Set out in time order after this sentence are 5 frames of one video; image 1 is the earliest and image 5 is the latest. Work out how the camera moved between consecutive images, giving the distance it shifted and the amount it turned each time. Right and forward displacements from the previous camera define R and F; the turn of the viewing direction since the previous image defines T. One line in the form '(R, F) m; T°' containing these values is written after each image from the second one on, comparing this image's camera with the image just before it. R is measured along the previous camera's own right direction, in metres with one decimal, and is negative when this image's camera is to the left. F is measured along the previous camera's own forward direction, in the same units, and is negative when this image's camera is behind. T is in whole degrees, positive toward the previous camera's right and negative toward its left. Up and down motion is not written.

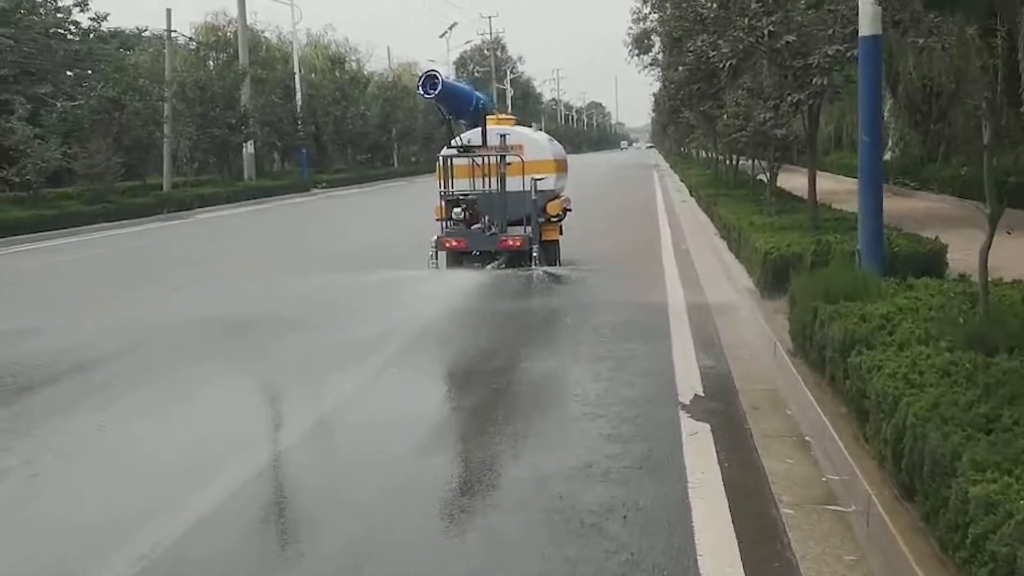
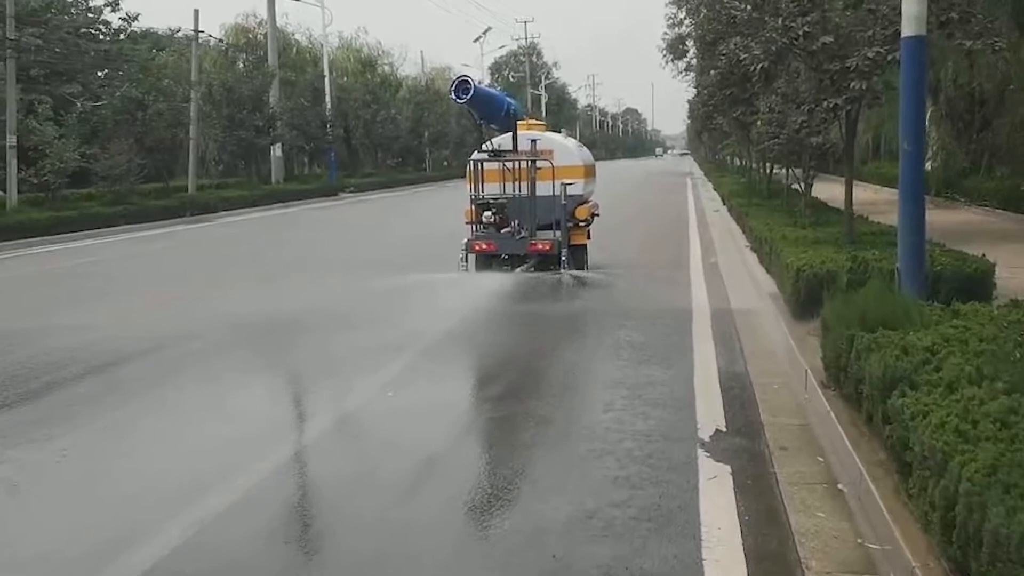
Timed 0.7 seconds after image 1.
(+0.2, +0.6) m; -2°
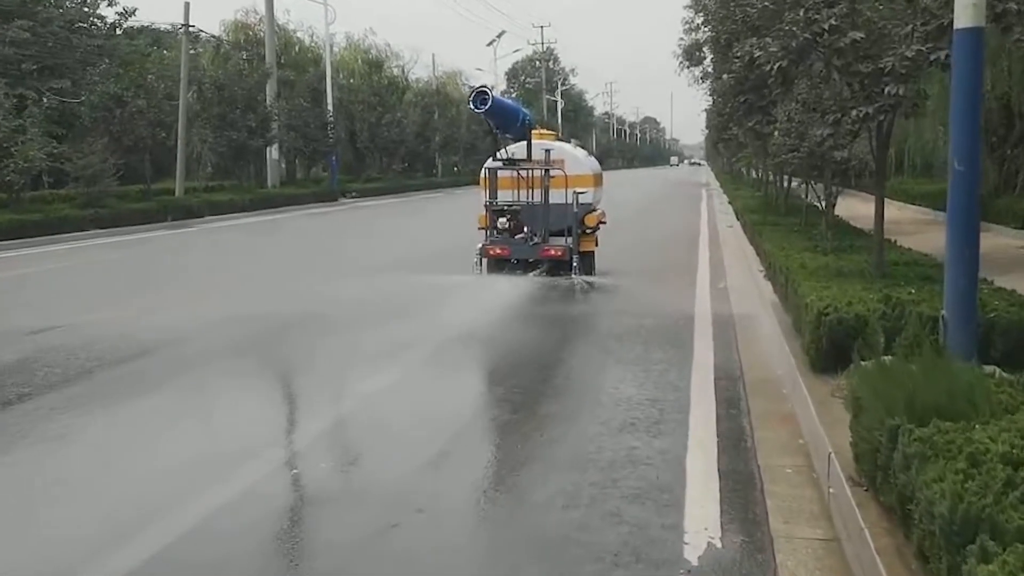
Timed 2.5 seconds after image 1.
(+0.4, +1.5) m; -1°
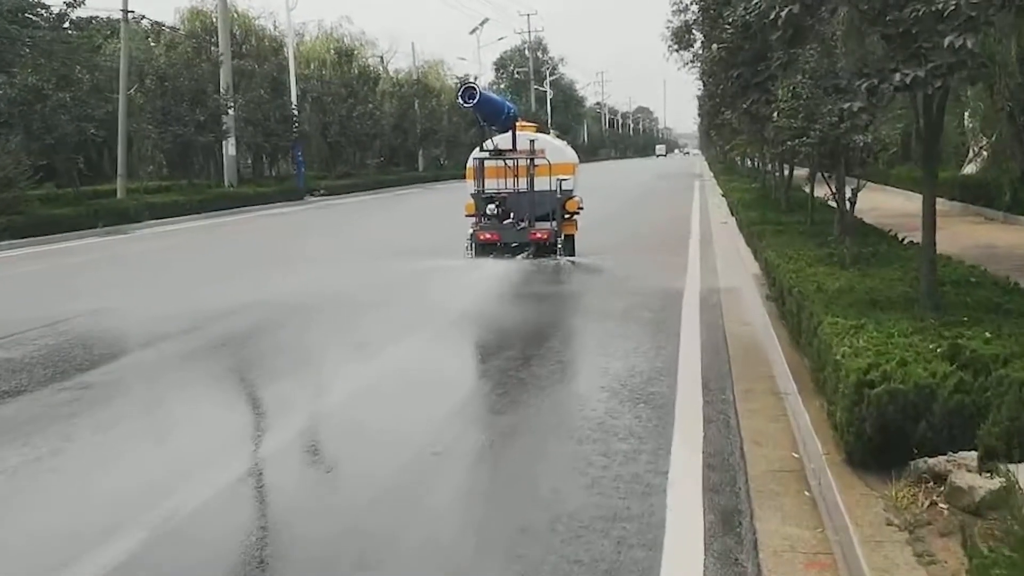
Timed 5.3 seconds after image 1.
(+0.5, +2.5) m; 0°
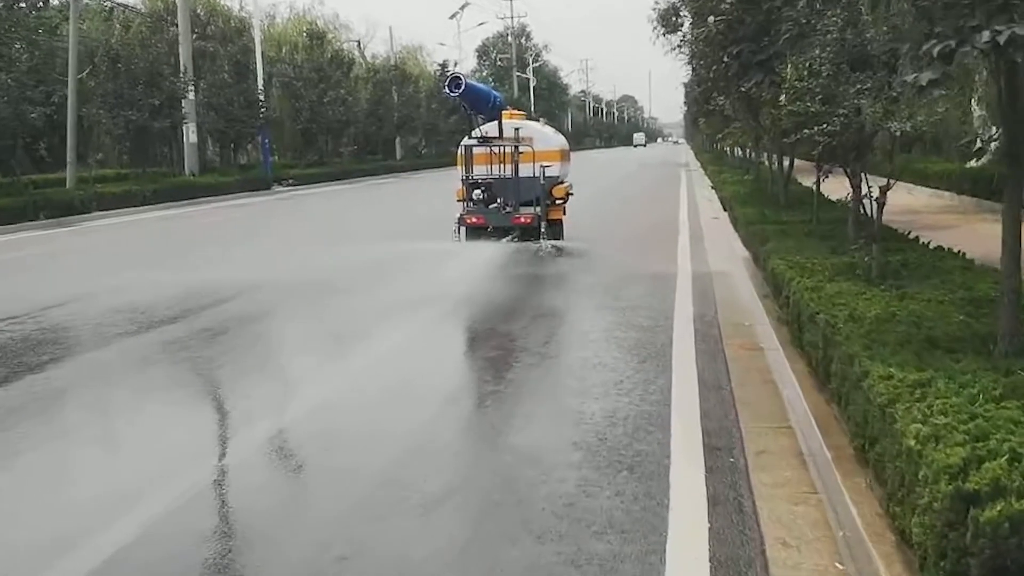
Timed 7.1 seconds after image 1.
(+0.2, +1.6) m; +1°
